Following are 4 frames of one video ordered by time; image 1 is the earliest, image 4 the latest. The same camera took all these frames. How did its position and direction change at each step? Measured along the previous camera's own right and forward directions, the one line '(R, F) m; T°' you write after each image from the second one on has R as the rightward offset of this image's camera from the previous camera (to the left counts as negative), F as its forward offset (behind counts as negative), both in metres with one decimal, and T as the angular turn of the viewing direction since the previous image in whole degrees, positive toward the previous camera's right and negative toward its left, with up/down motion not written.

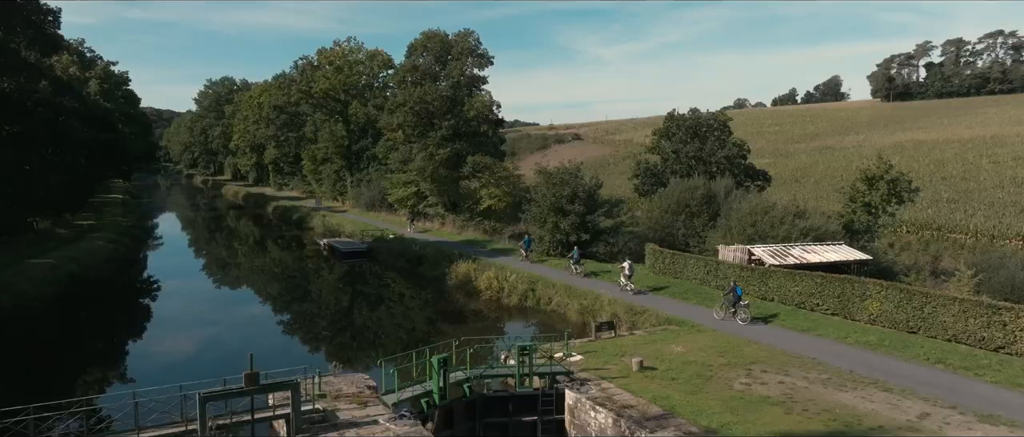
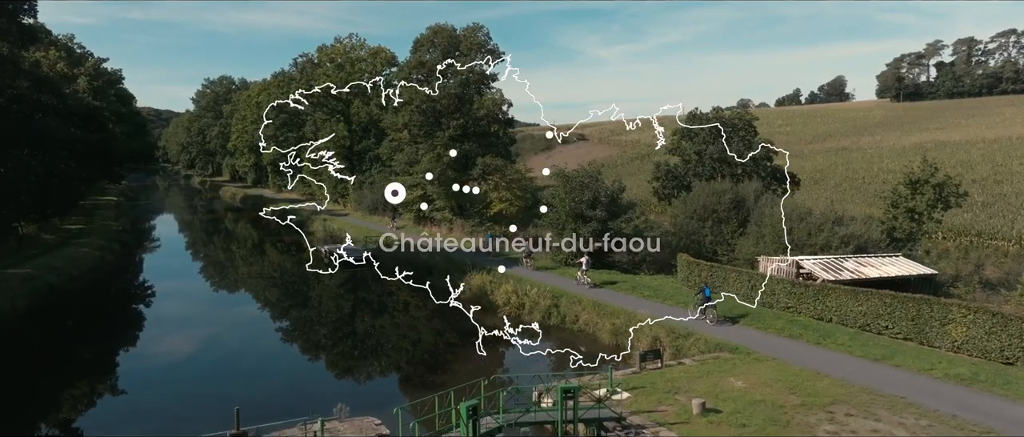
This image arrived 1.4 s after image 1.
(-0.7, +2.1) m; 0°
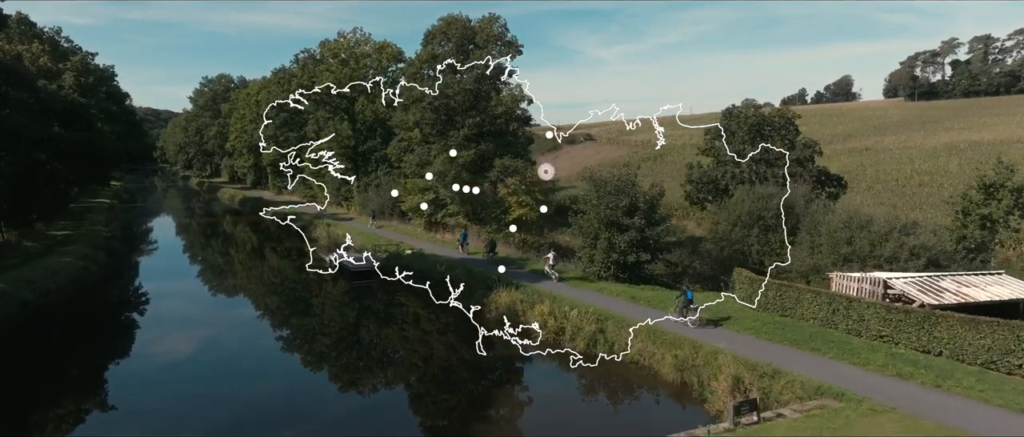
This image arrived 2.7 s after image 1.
(-1.0, +2.7) m; 0°
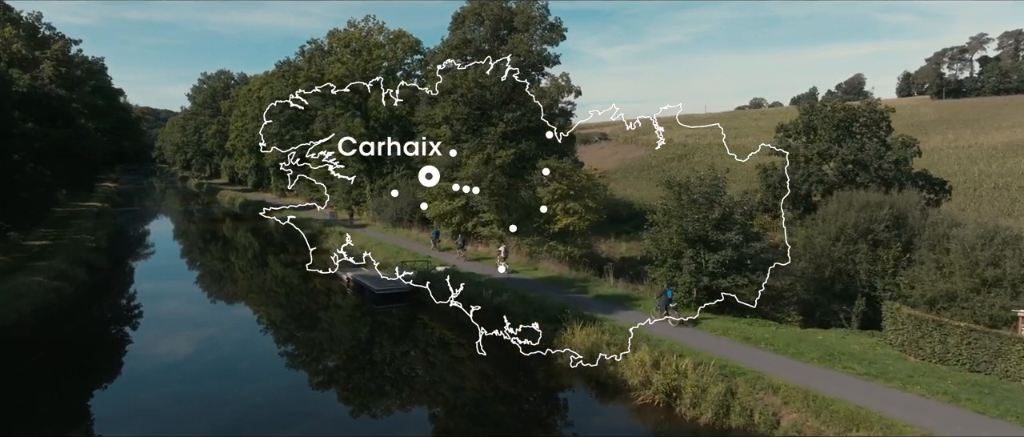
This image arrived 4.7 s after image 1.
(-1.9, +4.4) m; 0°
